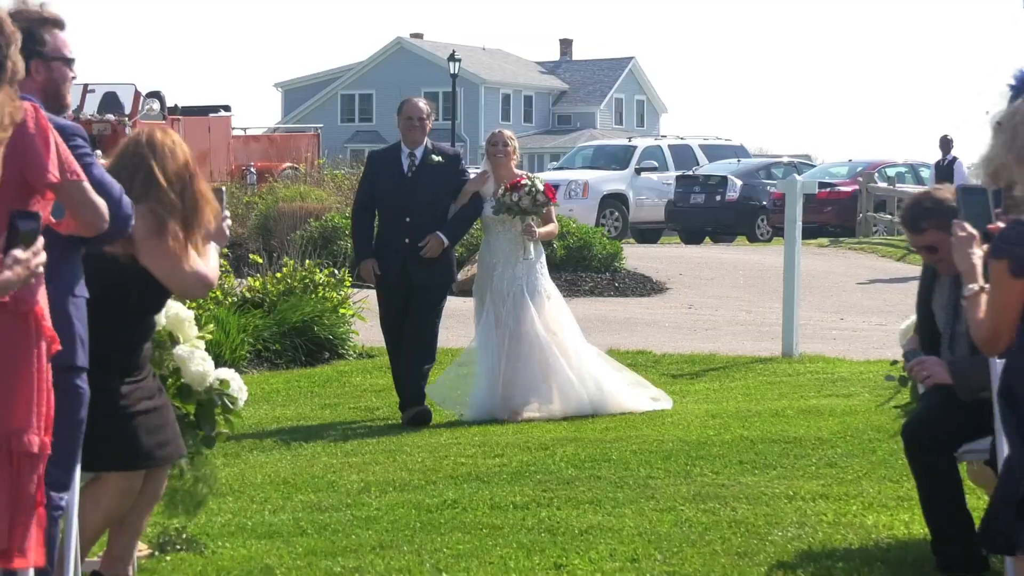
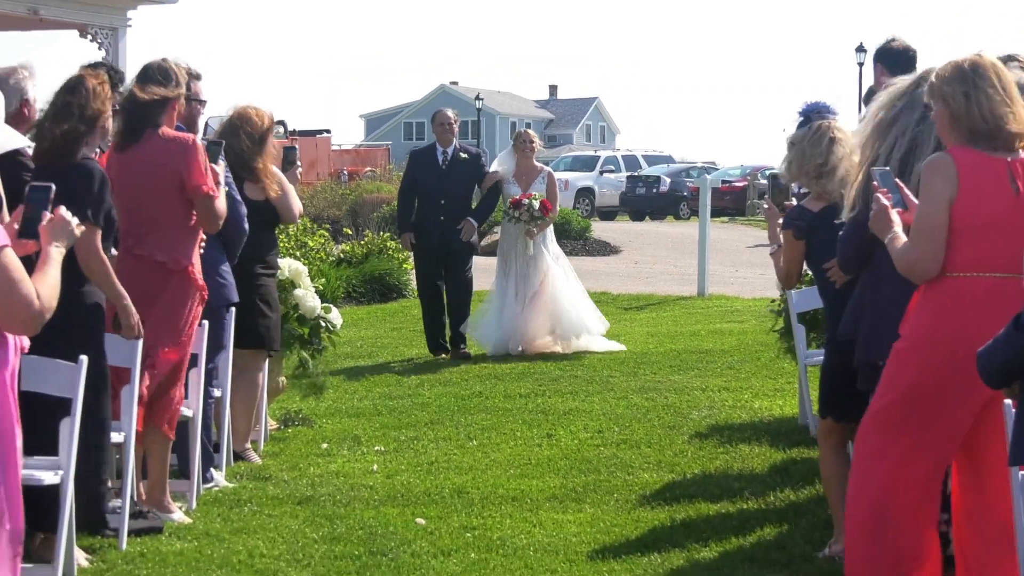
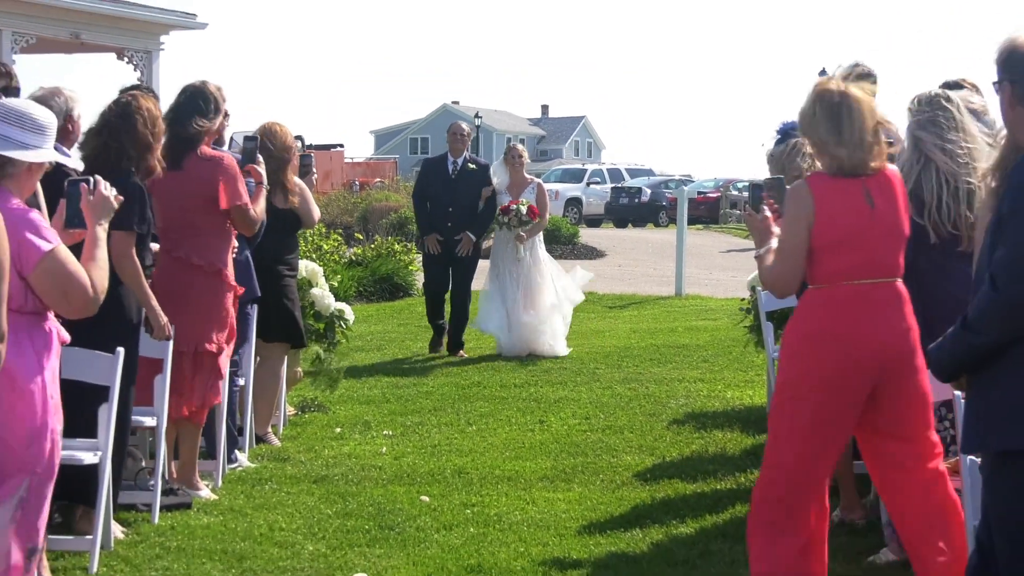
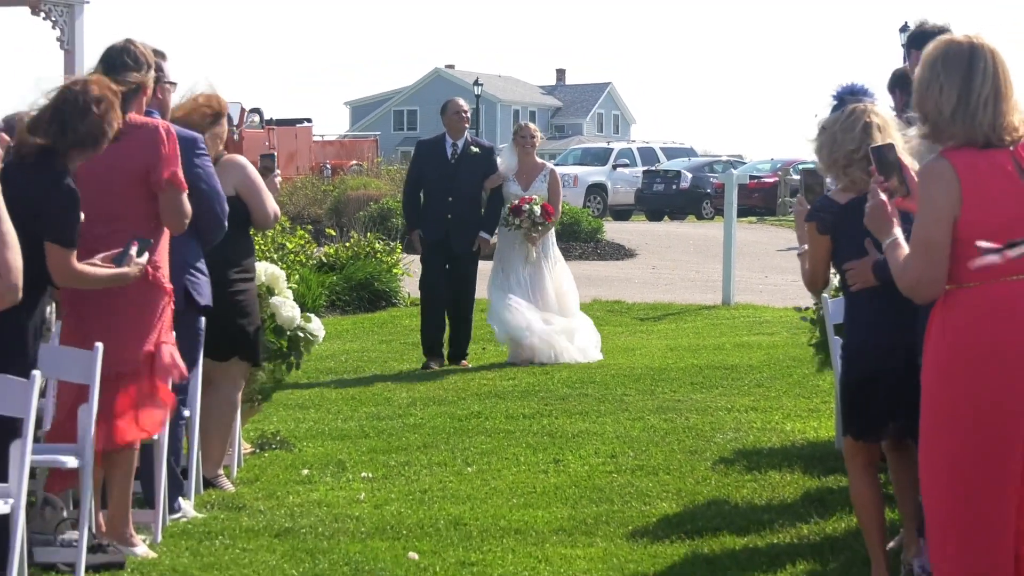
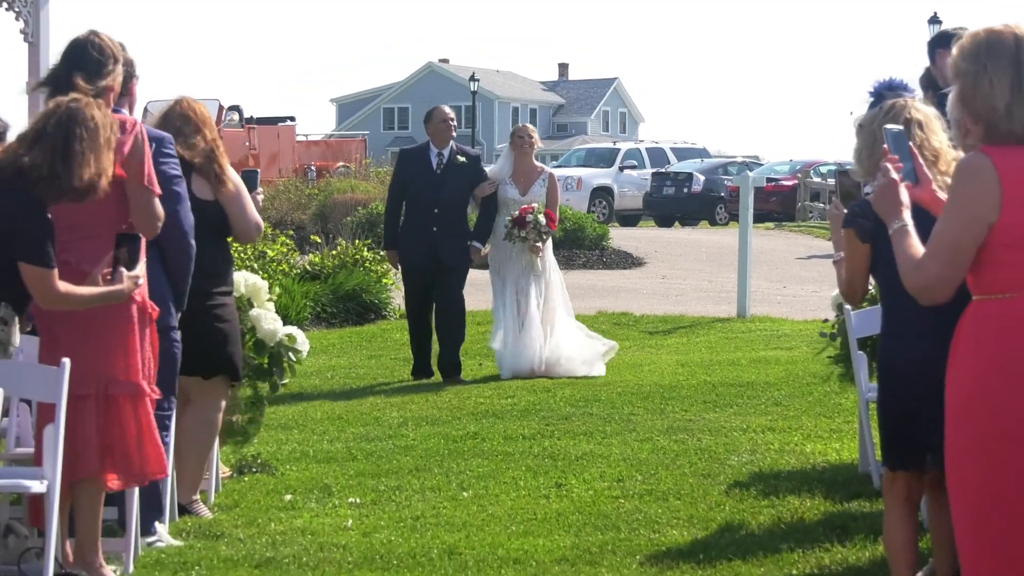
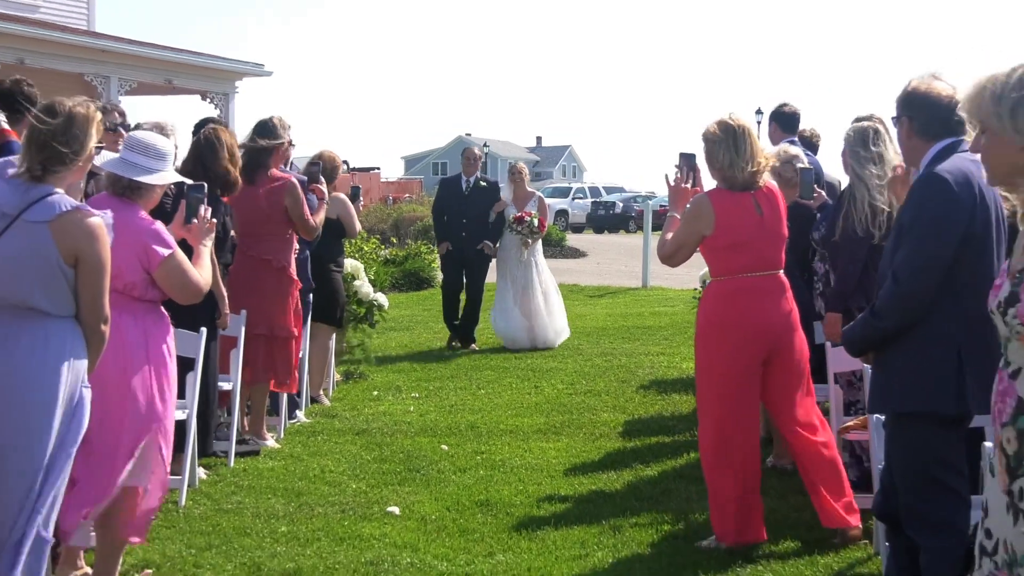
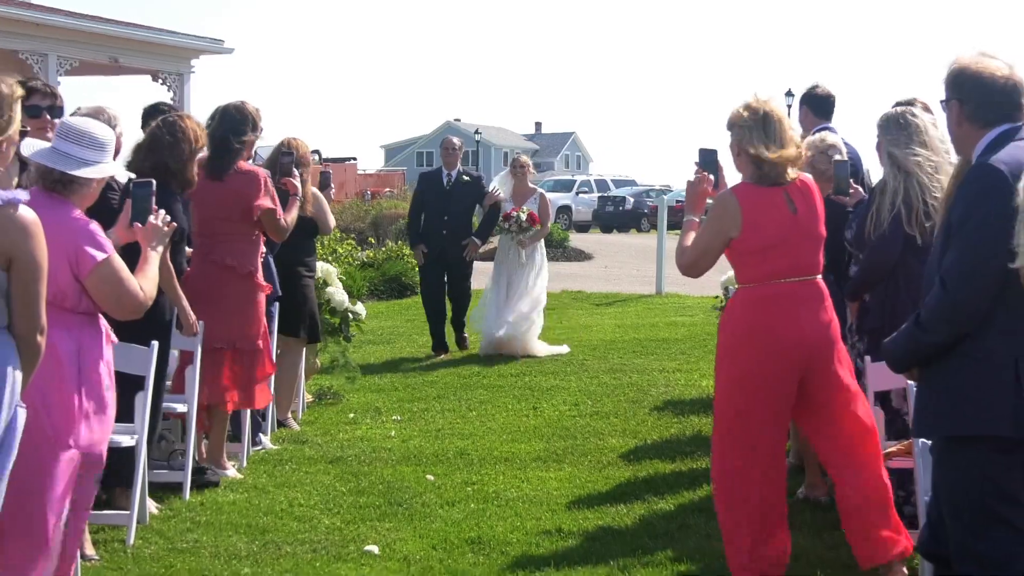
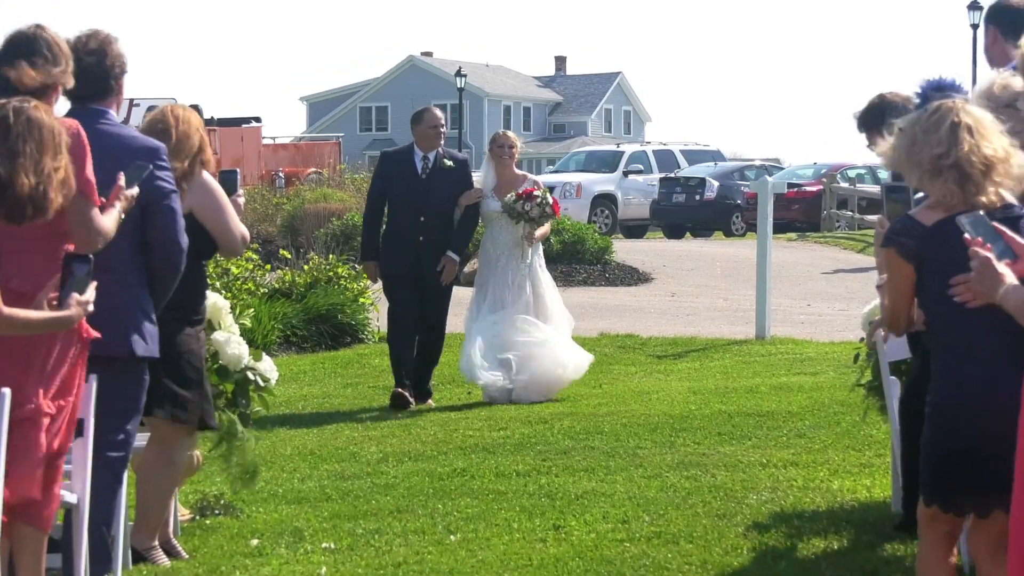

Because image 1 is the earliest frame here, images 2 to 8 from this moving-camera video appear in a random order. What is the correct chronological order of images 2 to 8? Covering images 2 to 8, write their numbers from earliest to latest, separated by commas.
8, 5, 4, 2, 3, 7, 6
